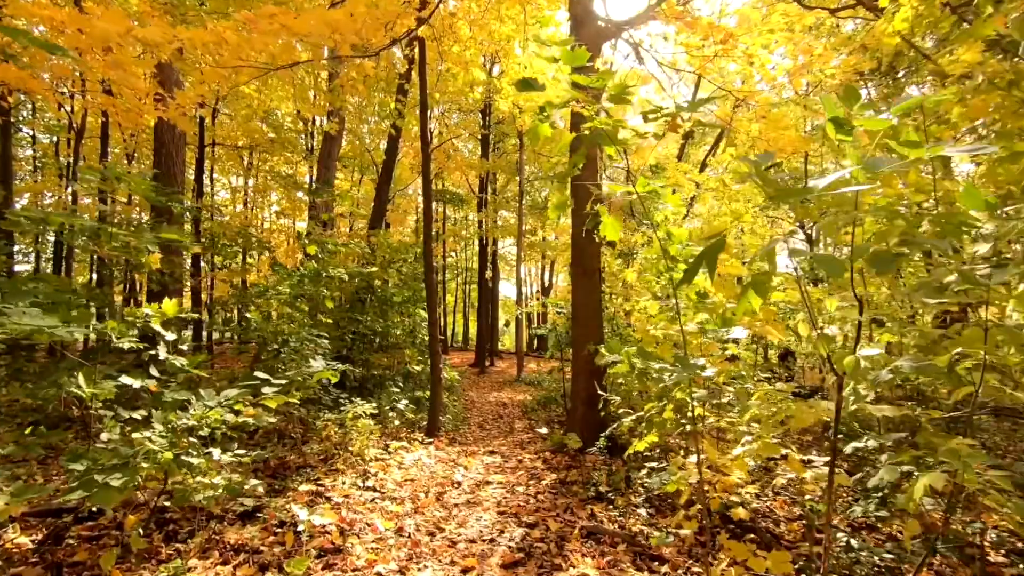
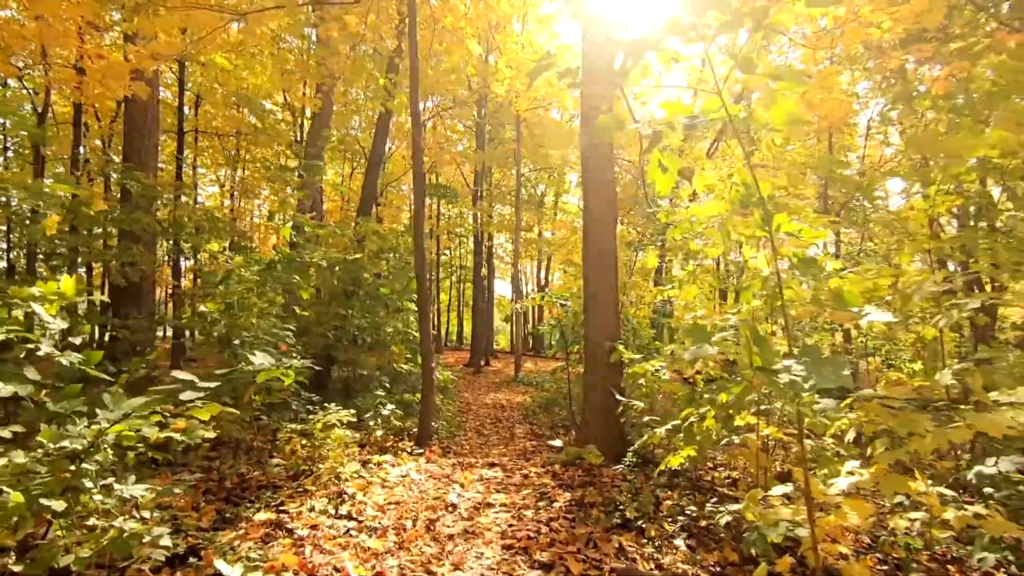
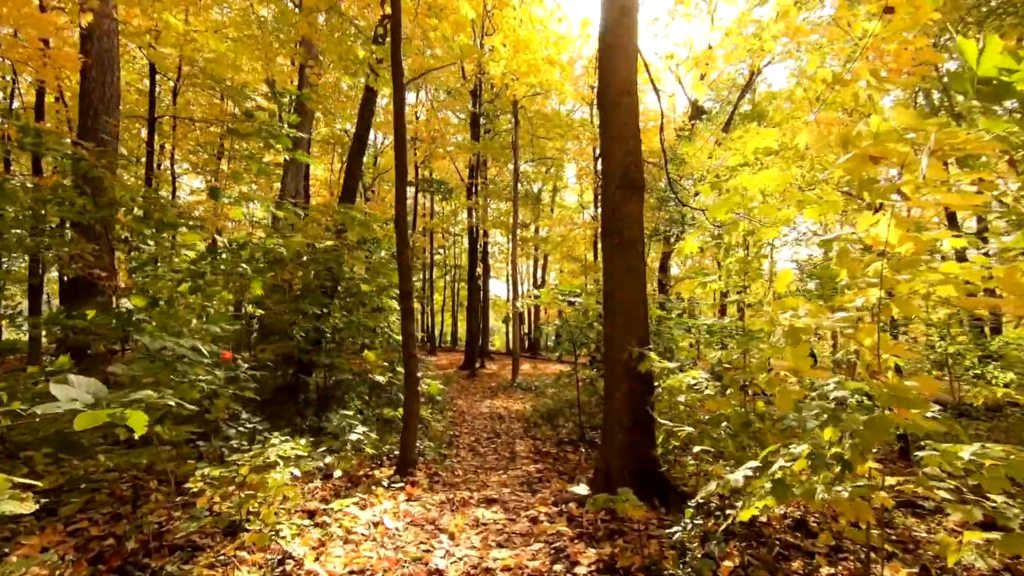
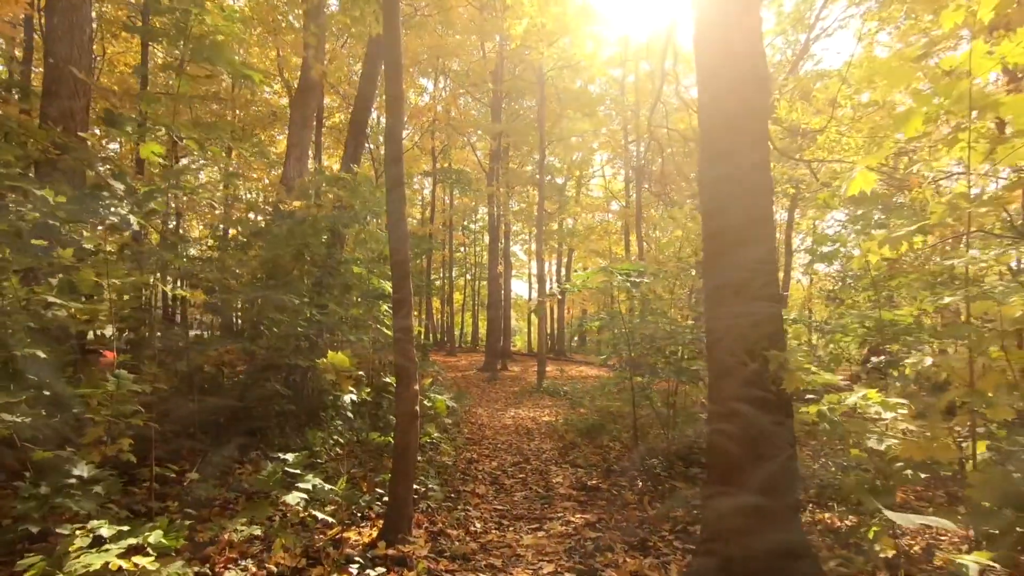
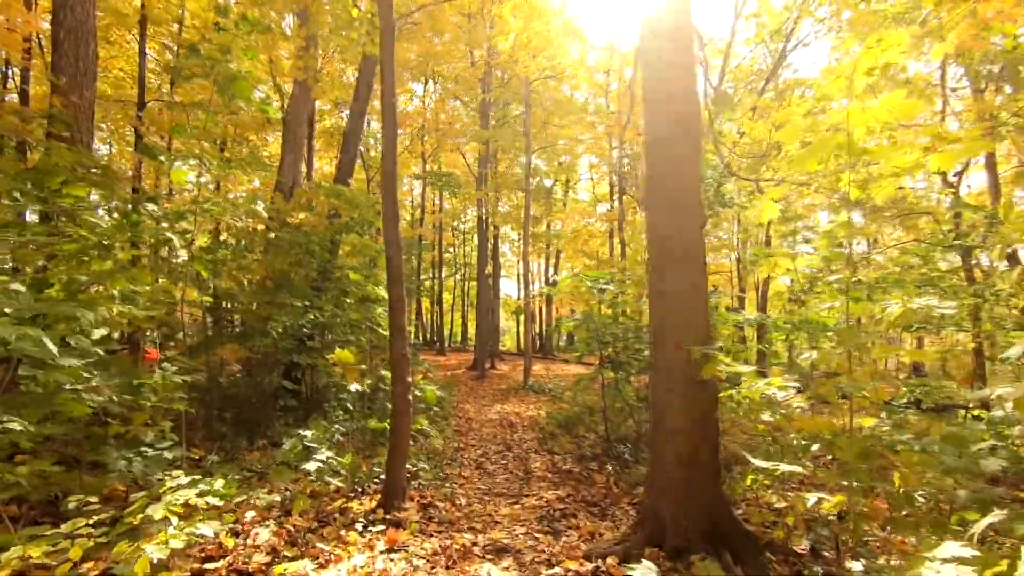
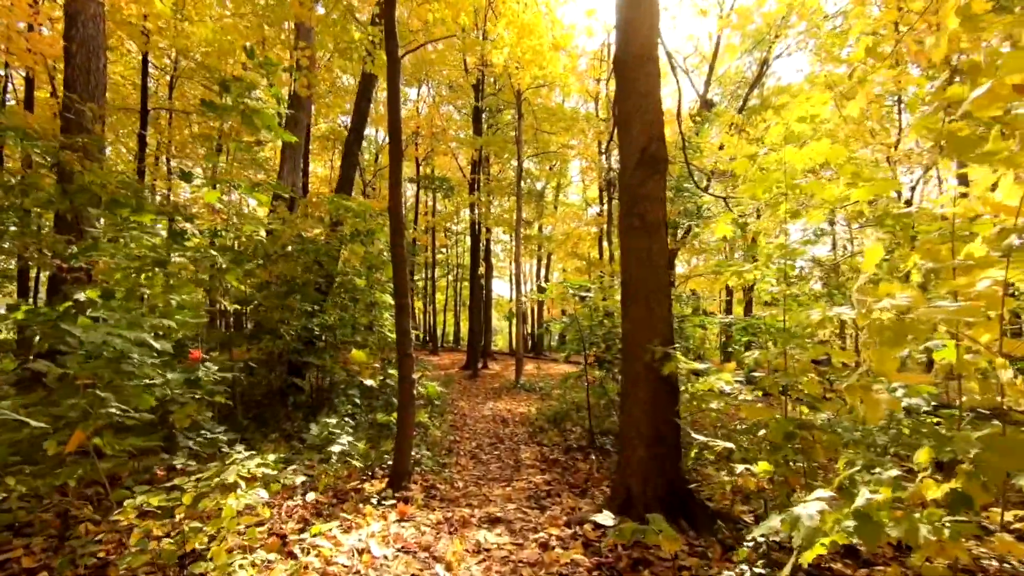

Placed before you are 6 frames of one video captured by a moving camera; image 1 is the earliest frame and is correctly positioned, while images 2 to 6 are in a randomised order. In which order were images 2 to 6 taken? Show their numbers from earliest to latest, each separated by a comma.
2, 3, 6, 5, 4
